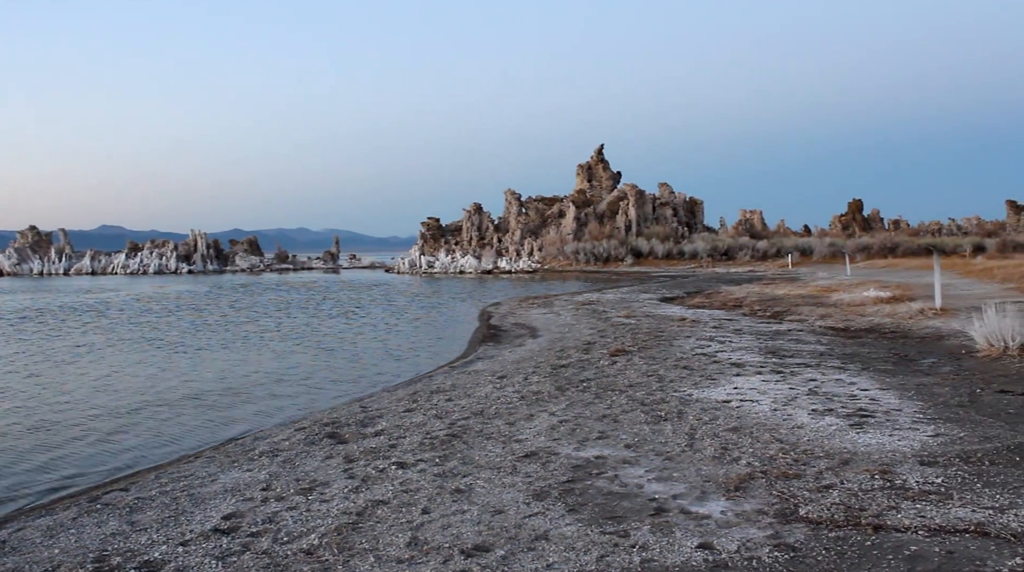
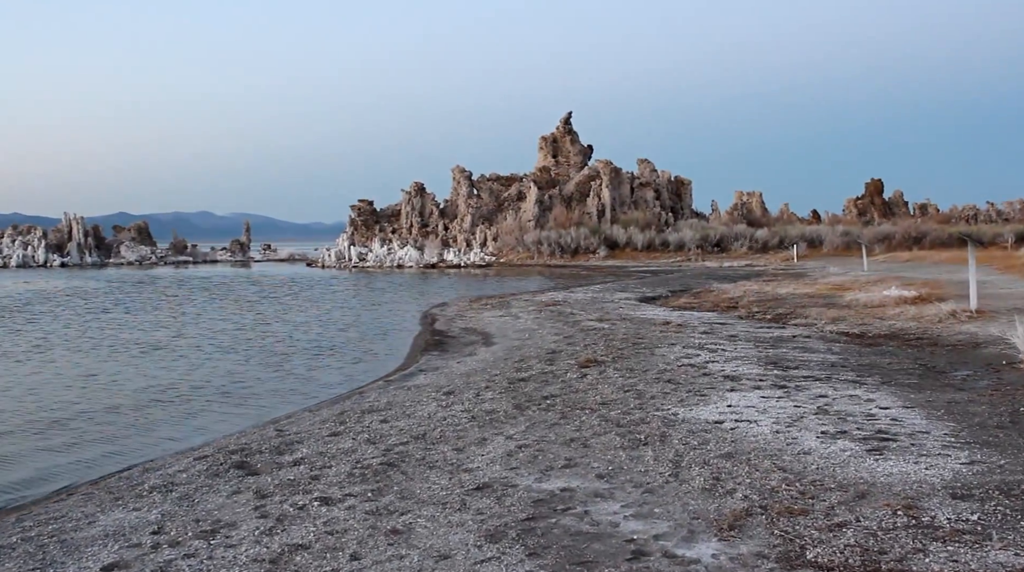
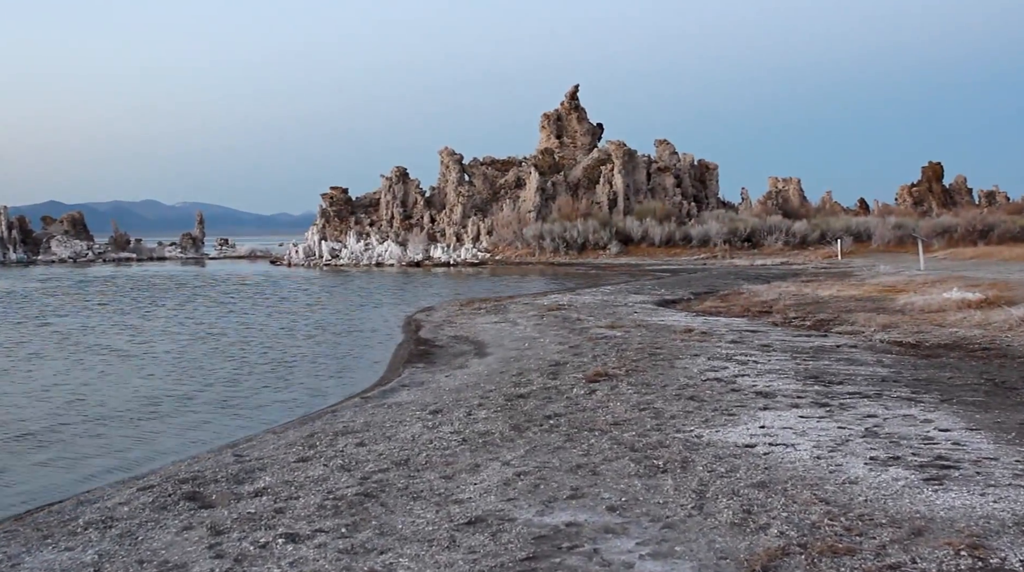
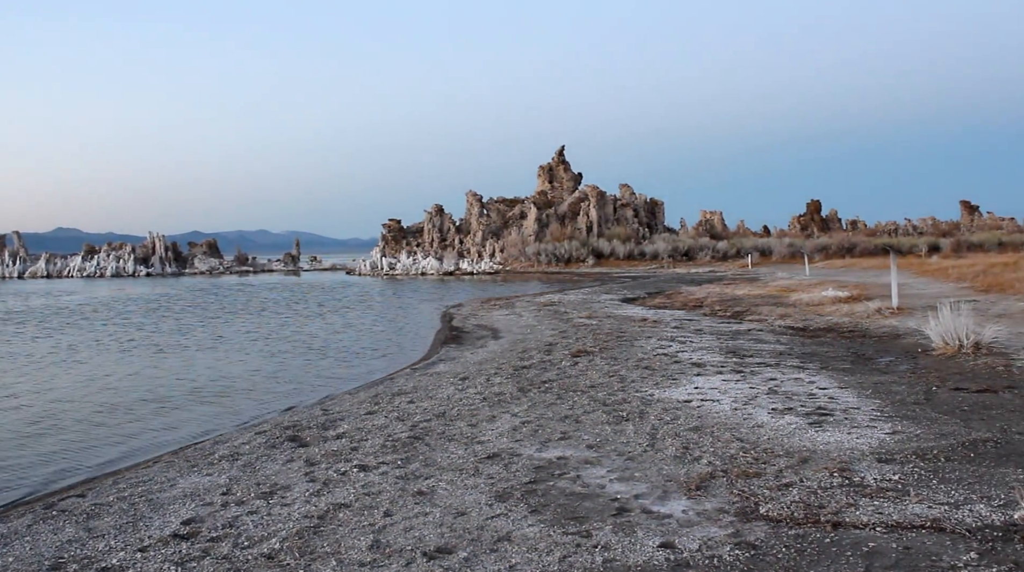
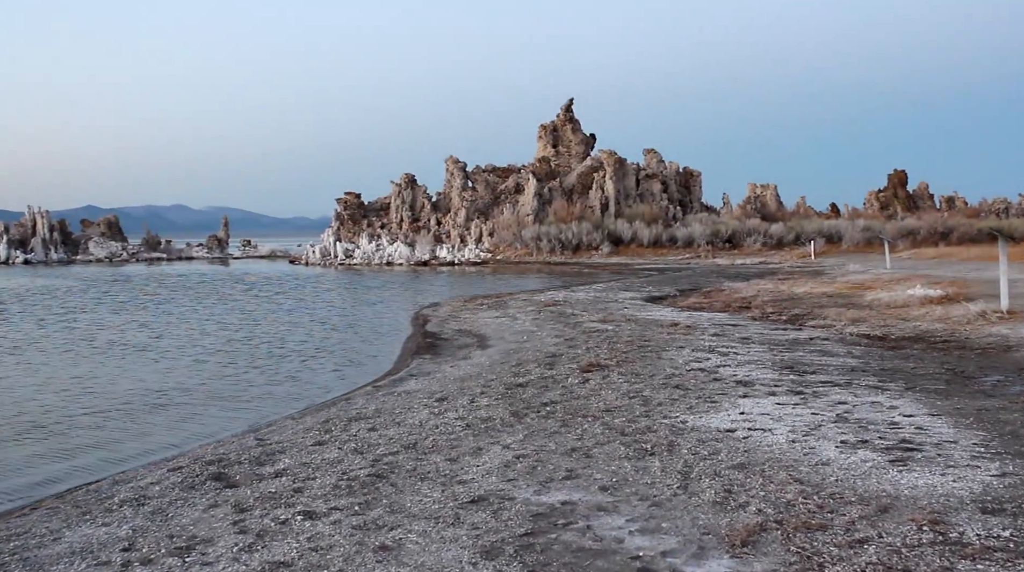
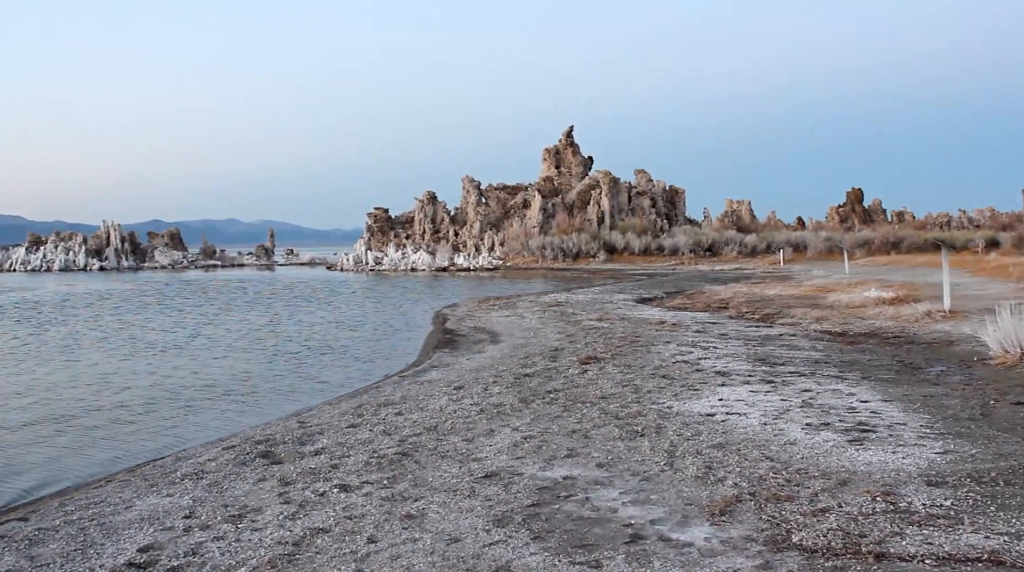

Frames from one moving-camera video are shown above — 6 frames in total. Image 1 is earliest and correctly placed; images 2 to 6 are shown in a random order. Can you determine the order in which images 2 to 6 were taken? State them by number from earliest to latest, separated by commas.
4, 6, 2, 5, 3
